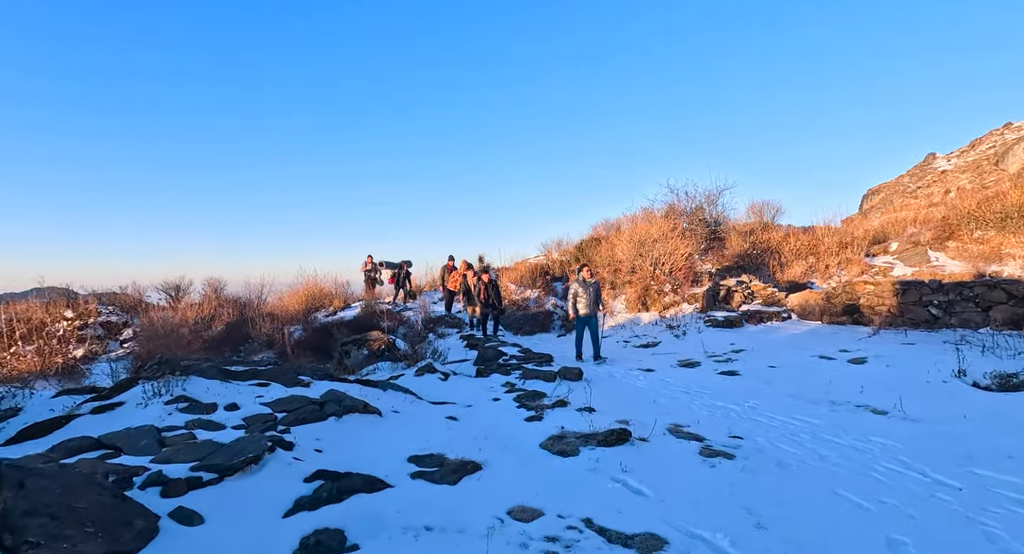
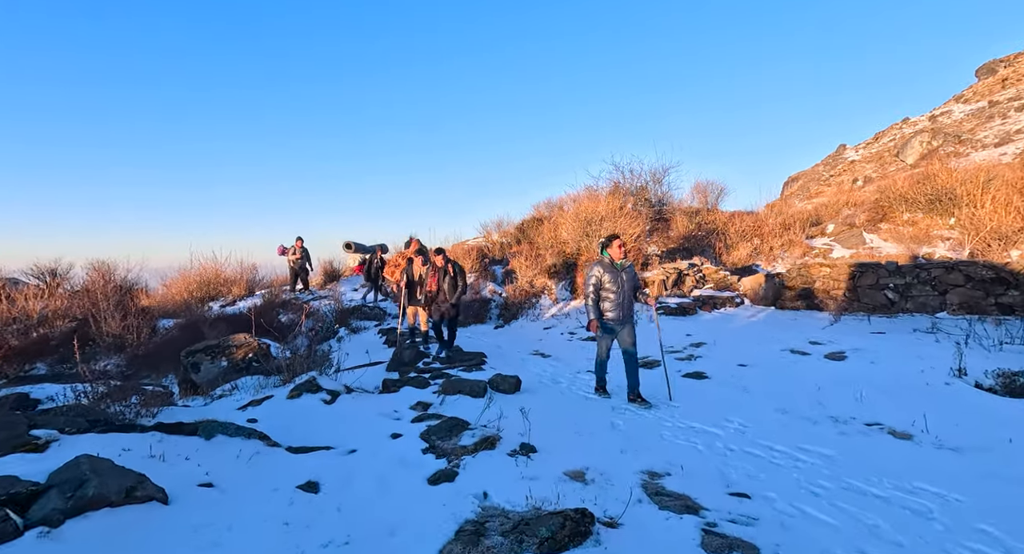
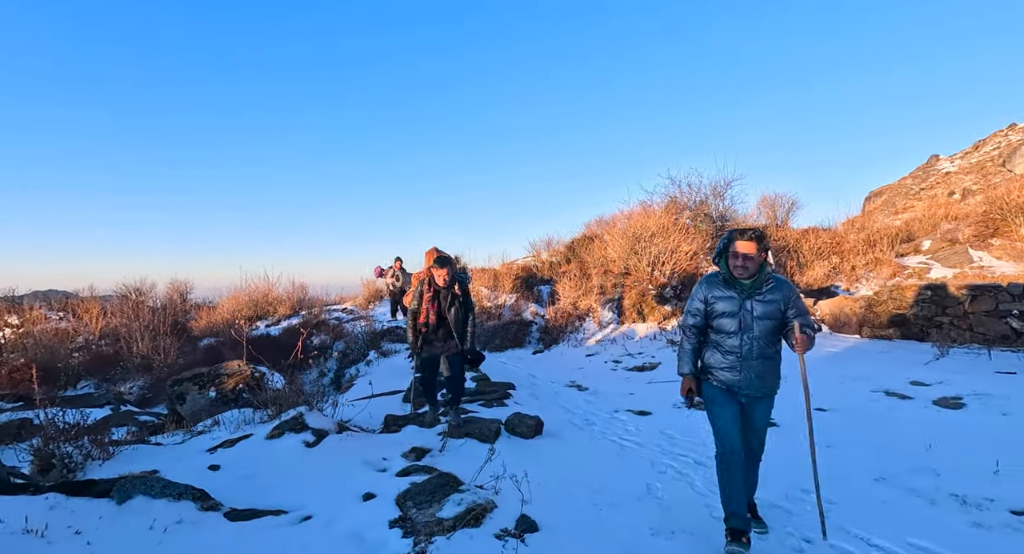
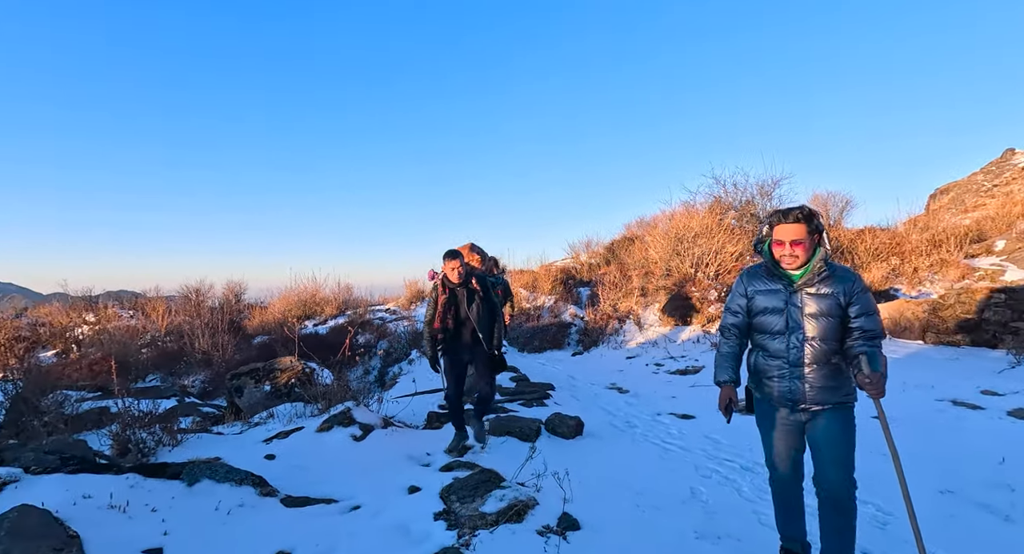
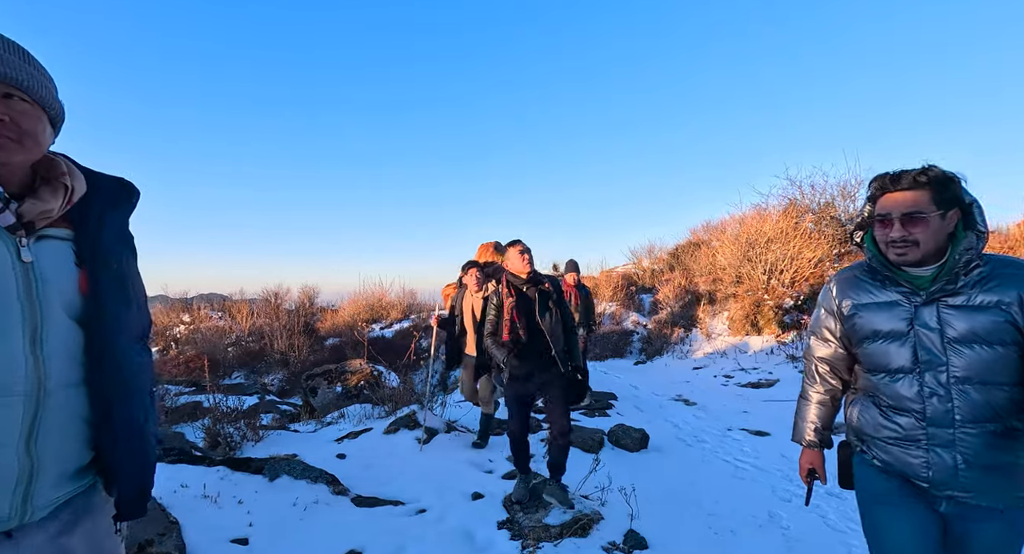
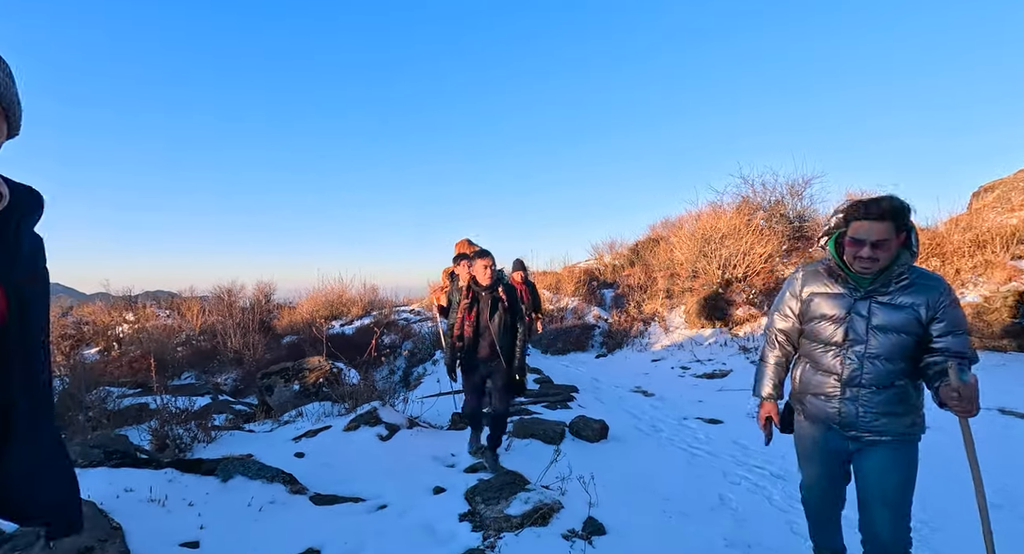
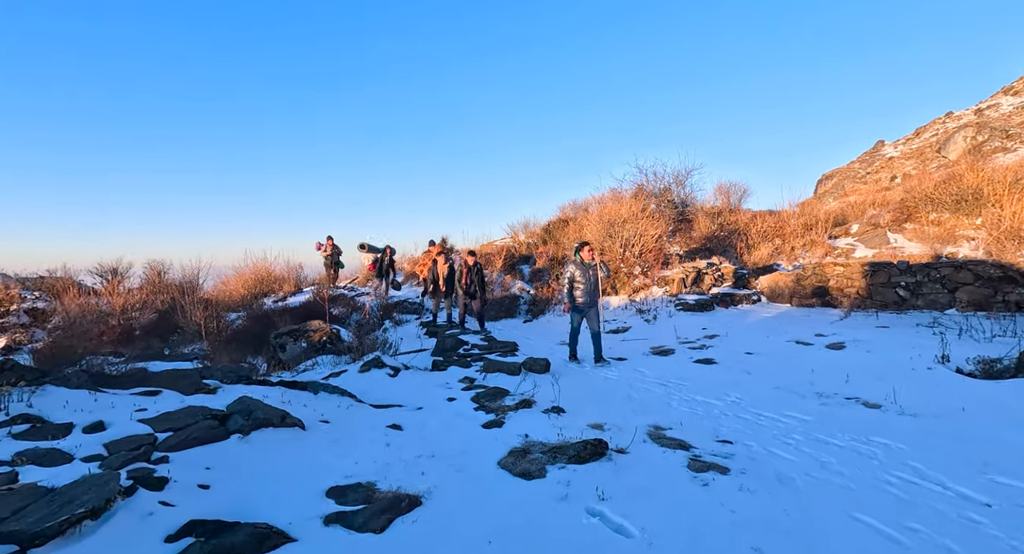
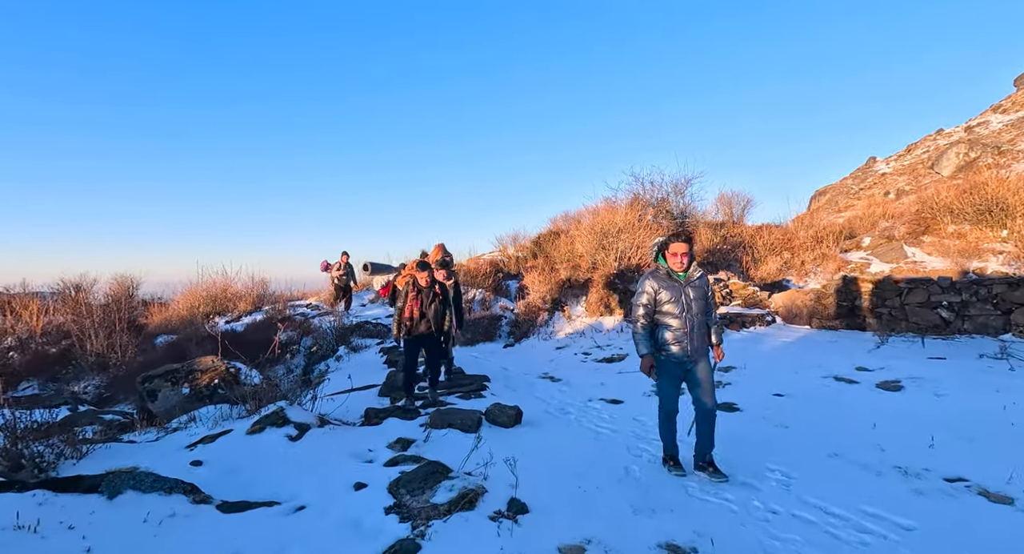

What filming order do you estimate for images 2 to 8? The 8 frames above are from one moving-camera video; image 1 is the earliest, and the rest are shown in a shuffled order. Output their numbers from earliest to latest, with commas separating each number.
7, 2, 8, 3, 4, 6, 5
